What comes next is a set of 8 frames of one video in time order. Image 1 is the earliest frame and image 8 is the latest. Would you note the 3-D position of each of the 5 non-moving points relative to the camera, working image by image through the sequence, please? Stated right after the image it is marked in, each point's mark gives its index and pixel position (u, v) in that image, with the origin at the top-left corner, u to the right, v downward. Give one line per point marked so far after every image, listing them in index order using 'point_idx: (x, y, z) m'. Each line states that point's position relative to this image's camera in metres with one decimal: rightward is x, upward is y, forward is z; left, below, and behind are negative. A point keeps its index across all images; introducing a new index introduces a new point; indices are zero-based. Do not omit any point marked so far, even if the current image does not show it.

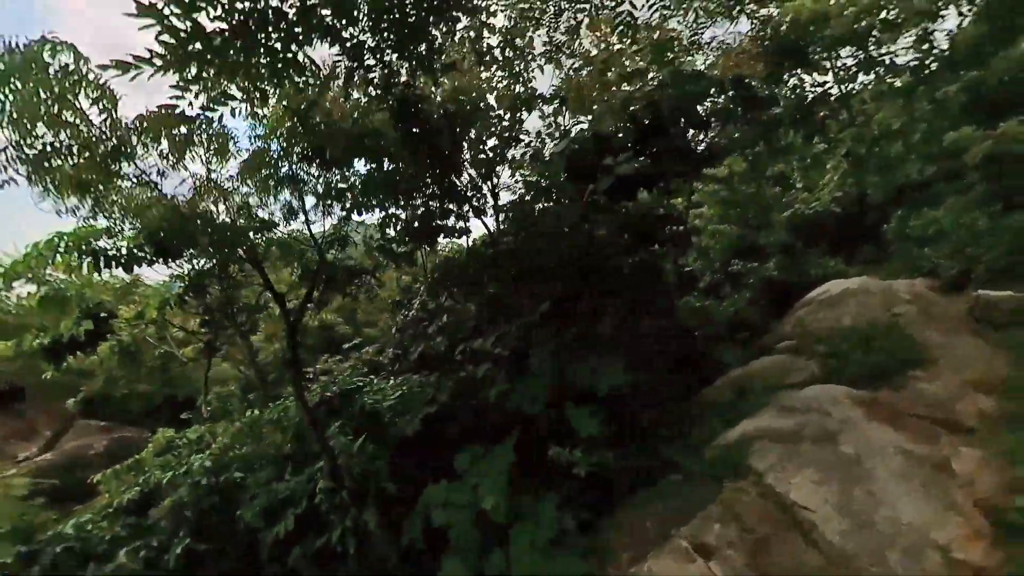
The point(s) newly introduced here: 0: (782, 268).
0: (+6.0, +0.5, +5.3) m
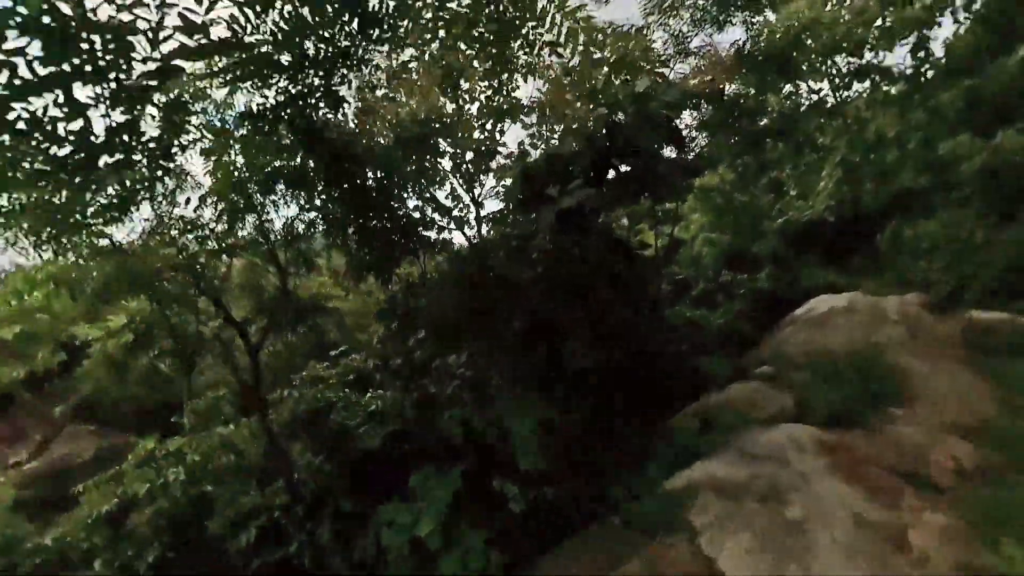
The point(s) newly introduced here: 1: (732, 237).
0: (+5.8, +0.2, +5.2) m
1: (+5.3, +1.2, +5.6) m
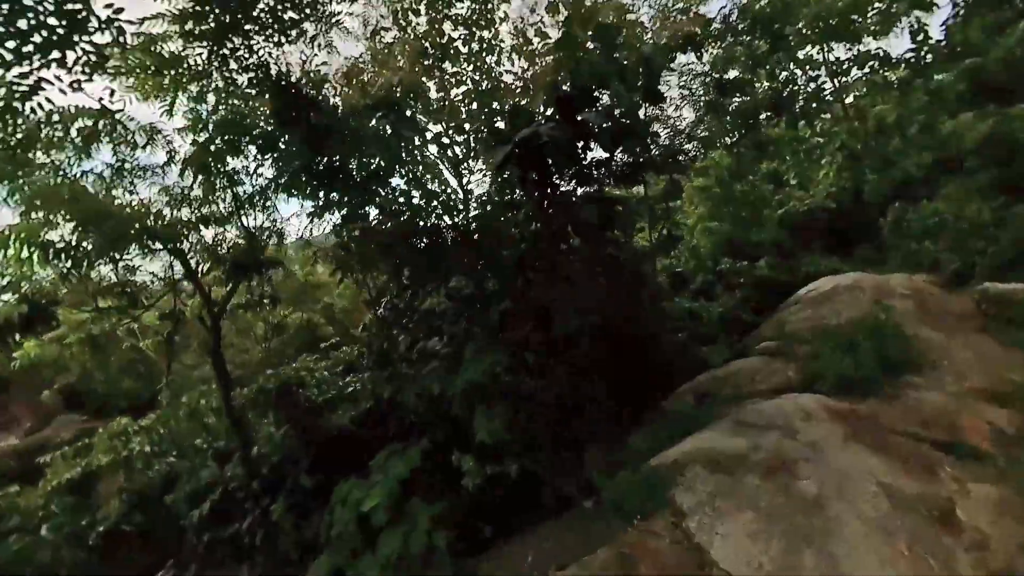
0: (+5.6, +0.5, +5.1) m
1: (+5.1, +1.5, +5.5) m
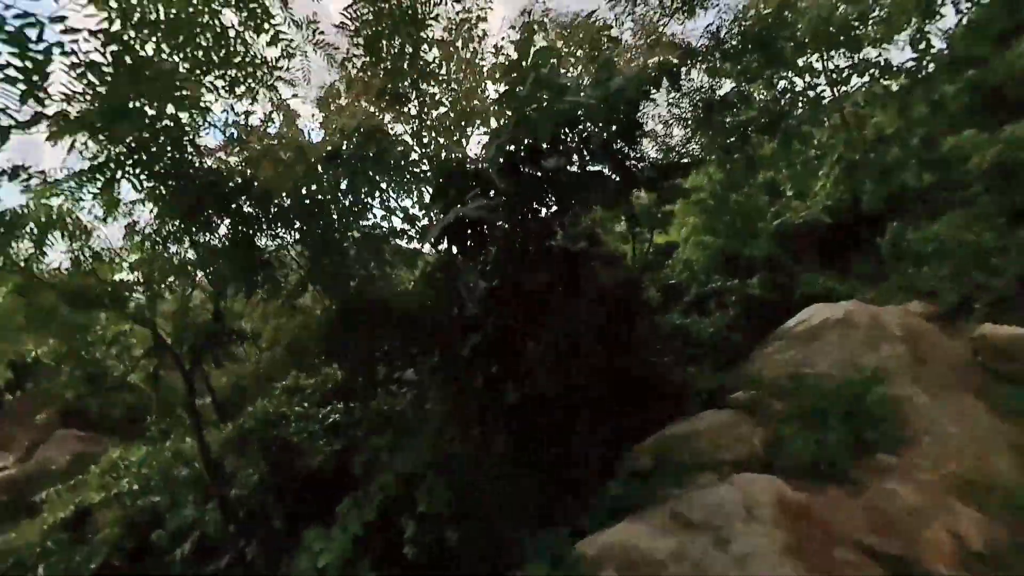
0: (+5.4, +0.1, +4.9) m
1: (+4.9, +1.1, +5.3) m
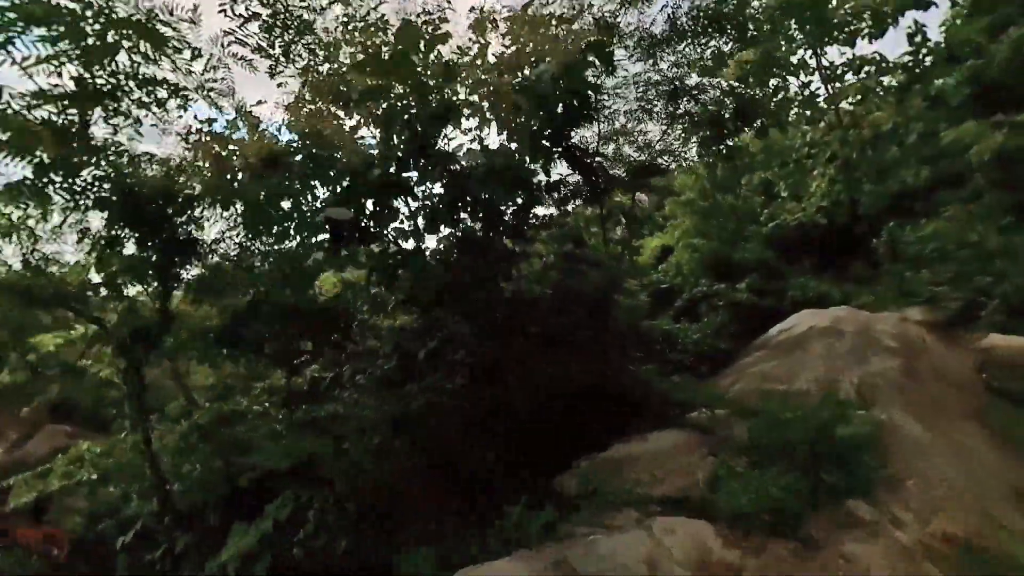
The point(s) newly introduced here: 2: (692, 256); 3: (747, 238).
0: (+4.9, 0.0, +4.7) m
1: (+4.5, +1.0, +5.1) m
2: (+3.9, +0.7, +5.0) m
3: (+5.1, +1.1, +5.0) m
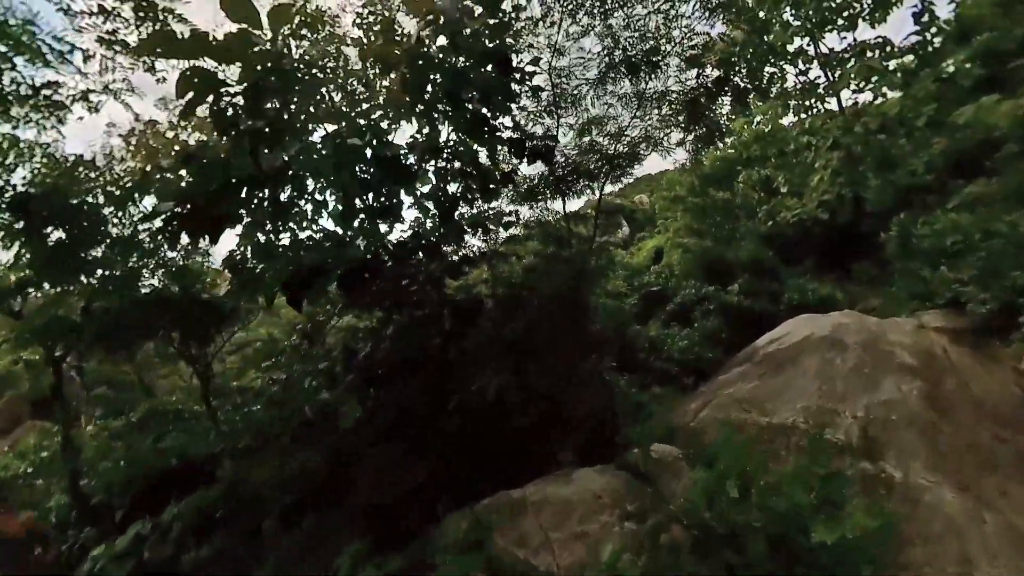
0: (+4.5, 0.0, +4.3) m
1: (+4.0, +1.0, +4.7) m
2: (+3.4, +0.6, +4.7) m
3: (+4.6, +1.1, +4.6) m
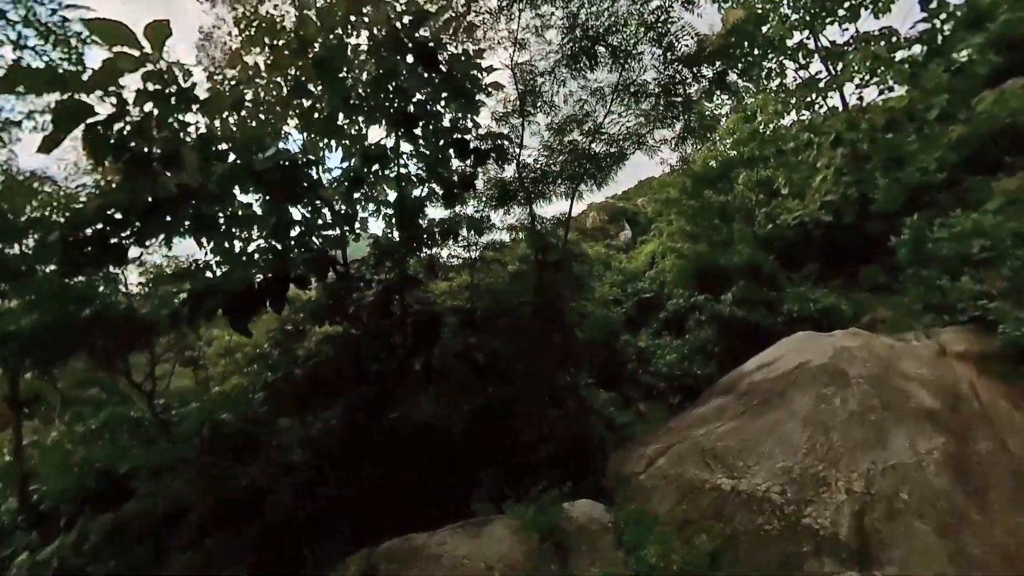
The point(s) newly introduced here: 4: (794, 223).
0: (+4.1, -0.1, +4.0) m
1: (+3.6, +0.8, +4.4) m
2: (+3.0, +0.5, +4.4) m
3: (+4.2, +0.9, +4.3) m
4: (+5.3, +1.2, +4.4) m
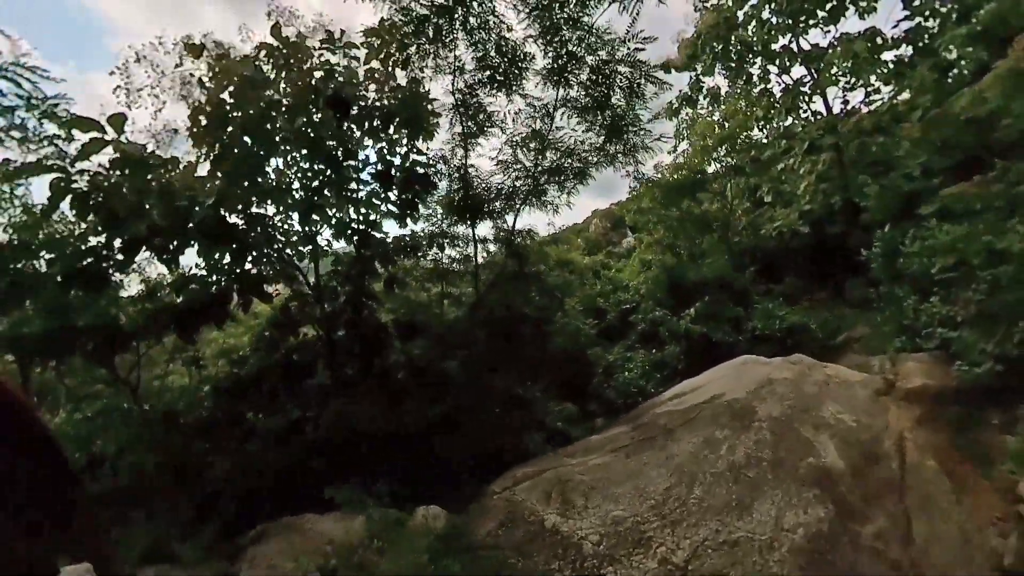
0: (+3.4, -0.4, +3.7) m
1: (+3.0, +0.6, +4.2) m
2: (+2.4, +0.3, +4.1) m
3: (+3.6, +0.7, +4.1) m
4: (+4.7, +1.0, +4.1) m
